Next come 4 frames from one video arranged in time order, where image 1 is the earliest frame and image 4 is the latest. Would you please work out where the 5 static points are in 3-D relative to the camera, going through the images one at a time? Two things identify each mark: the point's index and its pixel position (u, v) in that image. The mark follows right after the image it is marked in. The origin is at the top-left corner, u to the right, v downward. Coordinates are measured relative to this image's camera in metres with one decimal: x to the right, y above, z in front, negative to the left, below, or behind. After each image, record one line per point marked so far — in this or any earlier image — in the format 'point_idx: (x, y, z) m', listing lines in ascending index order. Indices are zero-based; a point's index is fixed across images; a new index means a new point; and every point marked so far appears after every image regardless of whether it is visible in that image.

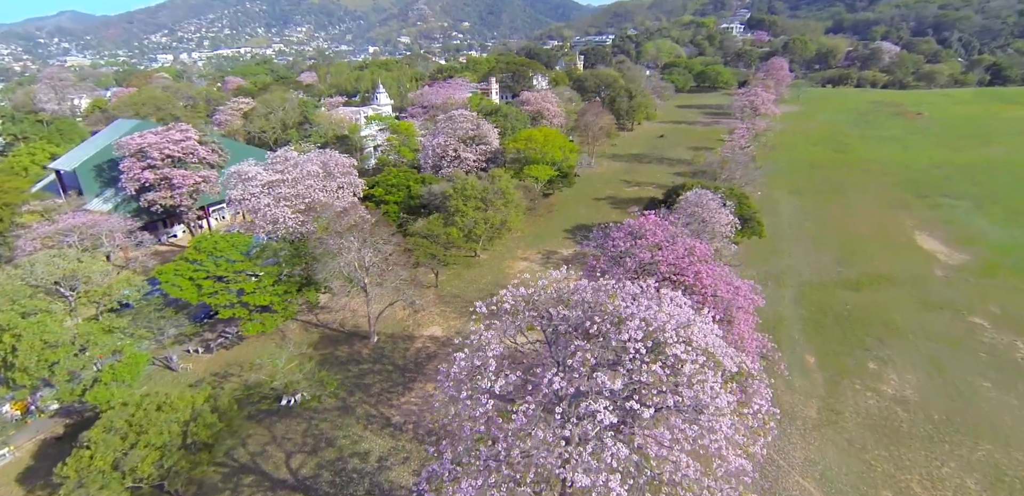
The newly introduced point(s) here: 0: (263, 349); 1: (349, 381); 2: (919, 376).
0: (-8.5, -3.5, +17.5) m
1: (-5.0, -4.1, +15.7) m
2: (+11.8, -3.7, +14.8) m
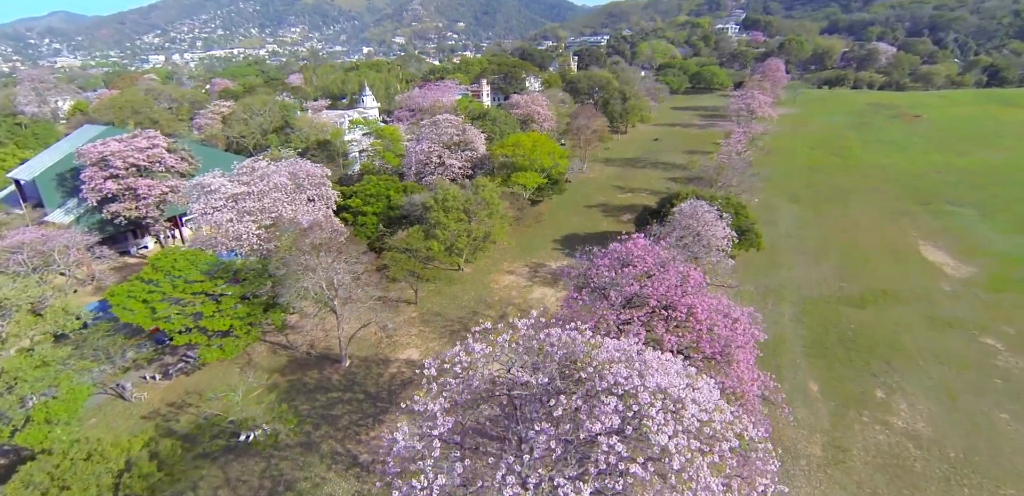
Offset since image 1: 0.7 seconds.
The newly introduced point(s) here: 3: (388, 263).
0: (-9.1, -4.0, +16.2) m
1: (-5.6, -4.7, +14.5) m
2: (+11.3, -4.2, +13.7) m
3: (-4.6, -0.6, +19.0) m
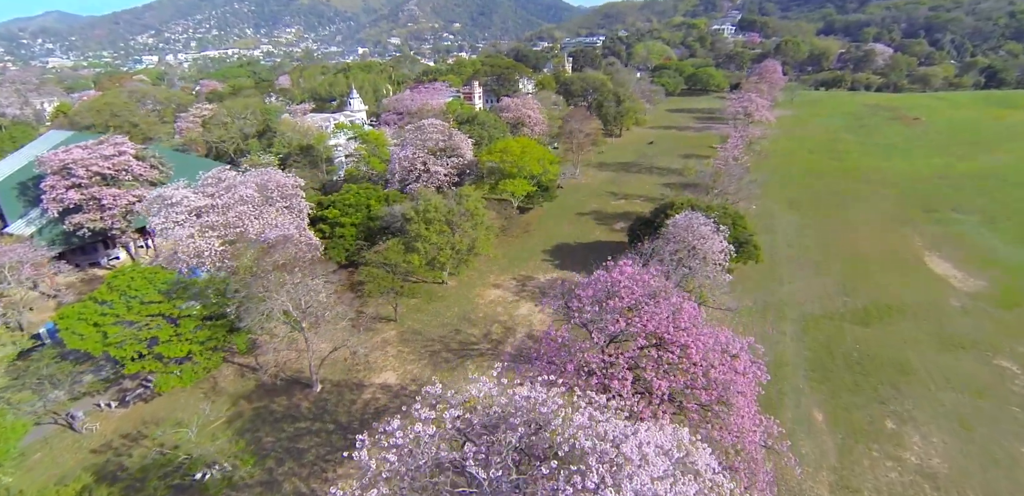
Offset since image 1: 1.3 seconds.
0: (-9.6, -4.6, +15.1) m
1: (-6.1, -5.2, +13.3) m
2: (+10.8, -4.7, +12.6) m
3: (-5.2, -1.1, +17.9) m
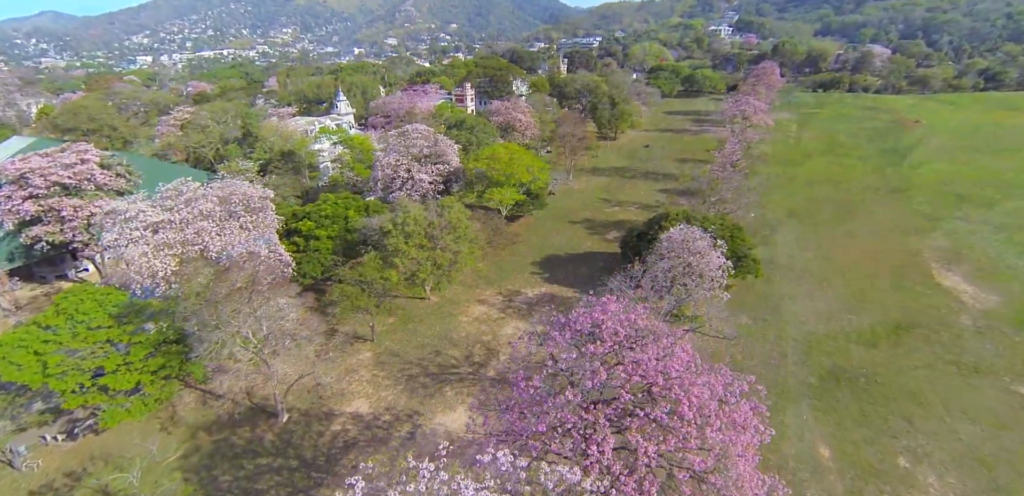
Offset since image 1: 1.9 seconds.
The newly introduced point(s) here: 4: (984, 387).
0: (-10.1, -5.1, +13.9) m
1: (-6.6, -5.7, +12.2) m
2: (+10.2, -5.2, +11.6) m
3: (-5.7, -1.6, +16.7) m
4: (+13.2, -3.8, +14.2) m
